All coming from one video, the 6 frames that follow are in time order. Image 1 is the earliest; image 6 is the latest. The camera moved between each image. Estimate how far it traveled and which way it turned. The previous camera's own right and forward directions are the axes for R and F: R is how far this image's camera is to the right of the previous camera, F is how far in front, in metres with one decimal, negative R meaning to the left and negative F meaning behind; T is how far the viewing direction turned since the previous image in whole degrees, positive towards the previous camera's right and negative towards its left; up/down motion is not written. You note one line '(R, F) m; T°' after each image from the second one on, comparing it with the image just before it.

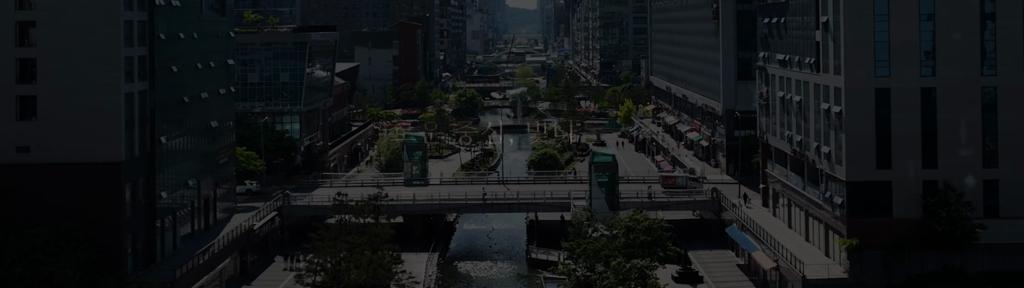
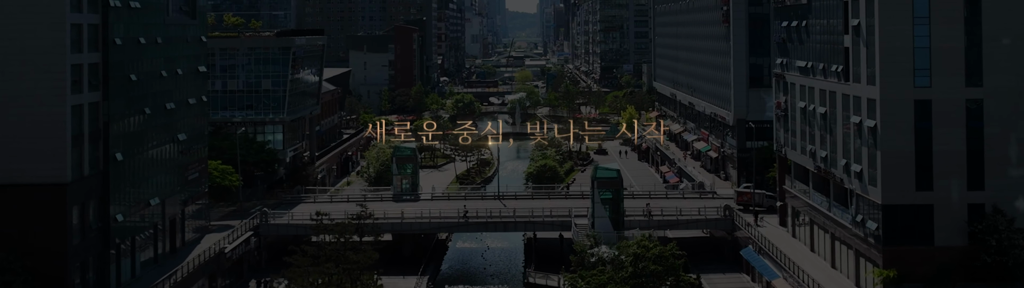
(+0.1, +3.9) m; 0°
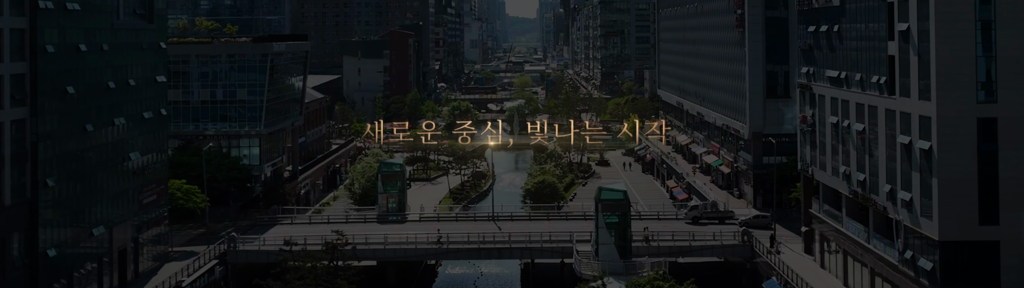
(+0.2, +4.7) m; 0°
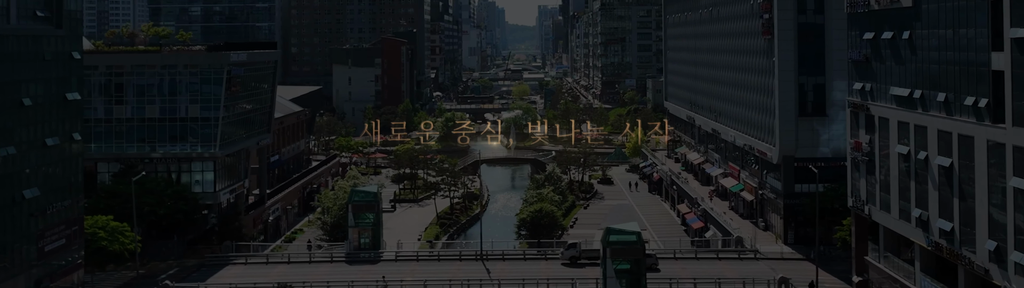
(+0.3, +7.3) m; 0°
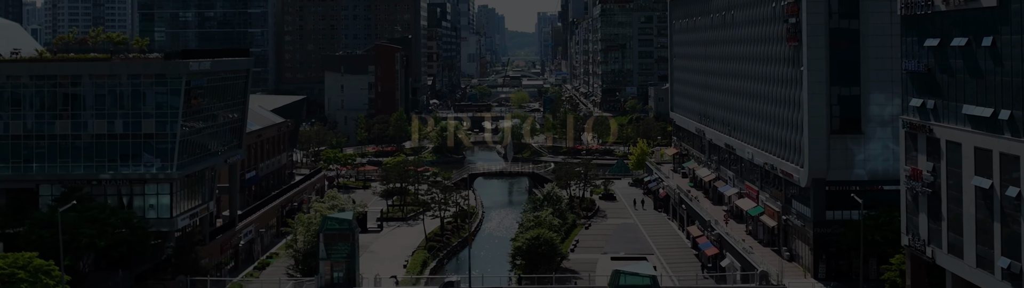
(+0.2, +5.4) m; 0°
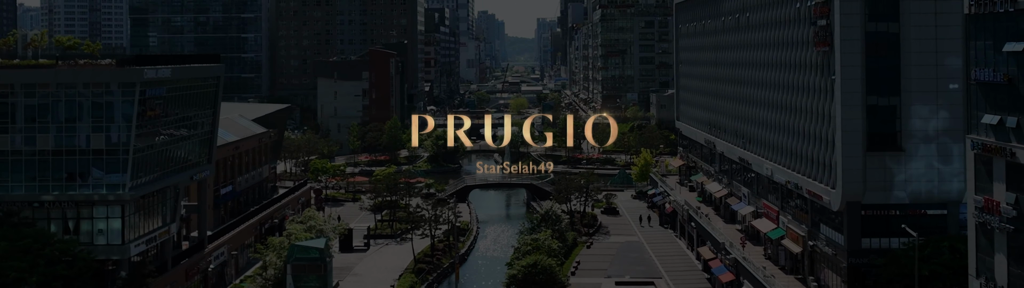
(+0.2, +4.8) m; 0°
